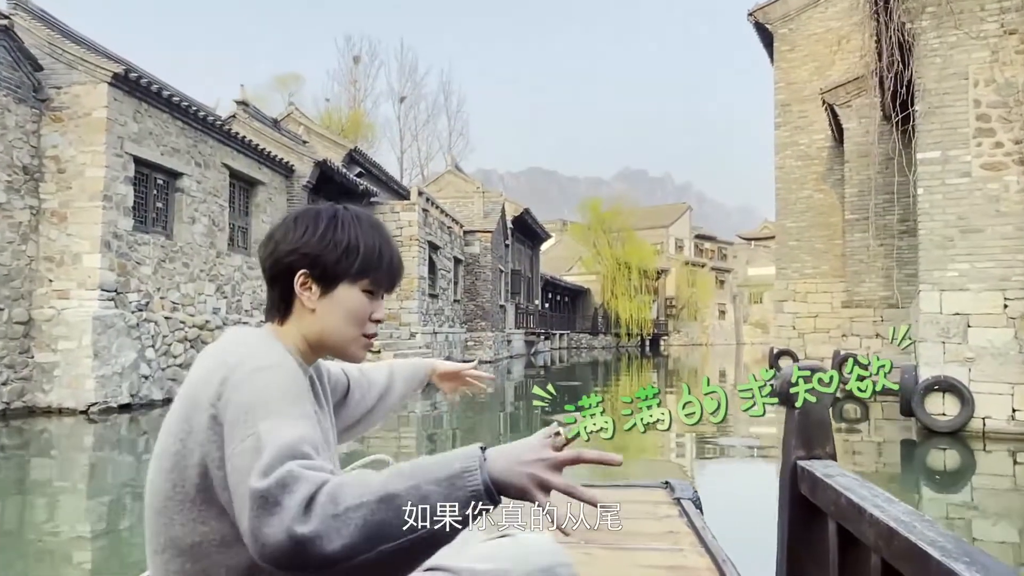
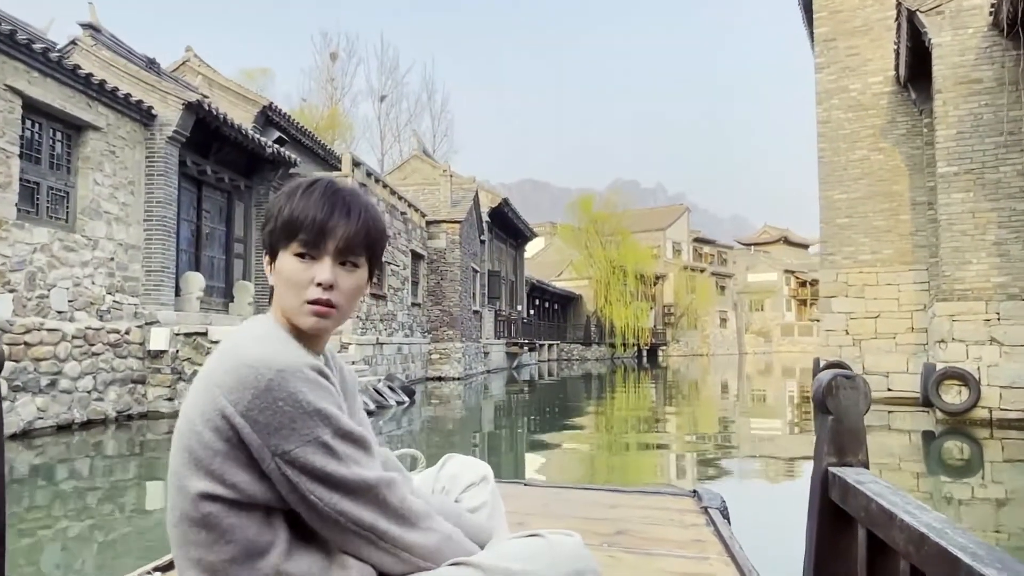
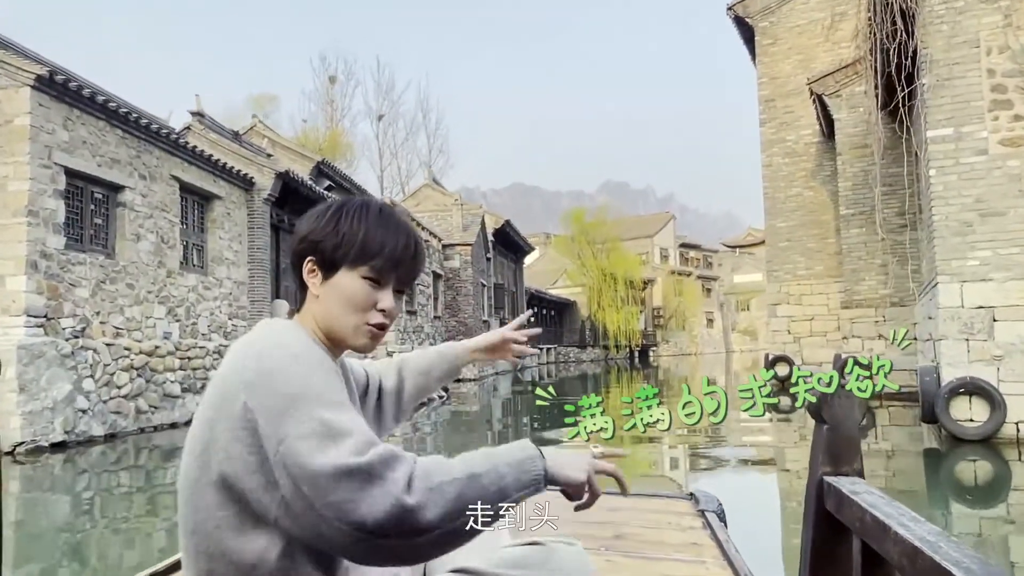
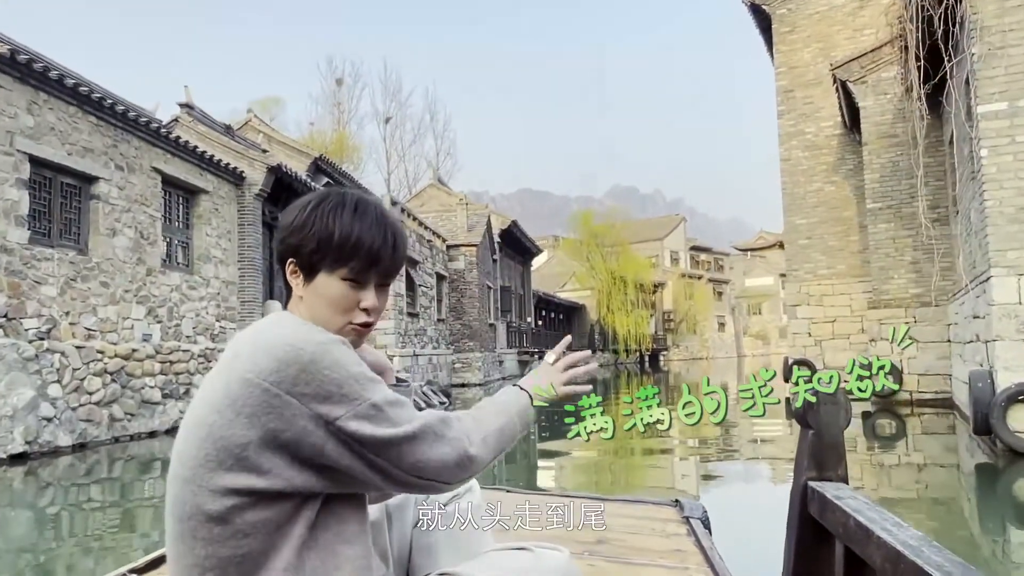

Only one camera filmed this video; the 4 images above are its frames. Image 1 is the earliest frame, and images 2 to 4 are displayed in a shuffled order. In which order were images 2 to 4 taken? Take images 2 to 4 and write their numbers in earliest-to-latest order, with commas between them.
3, 4, 2
